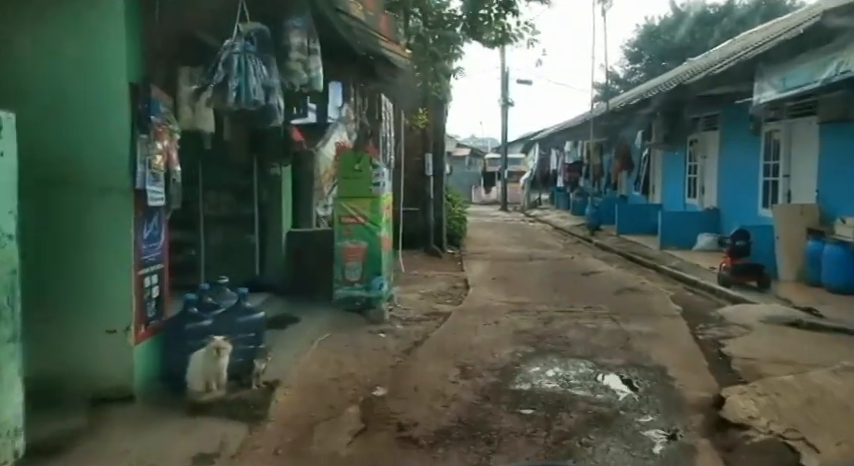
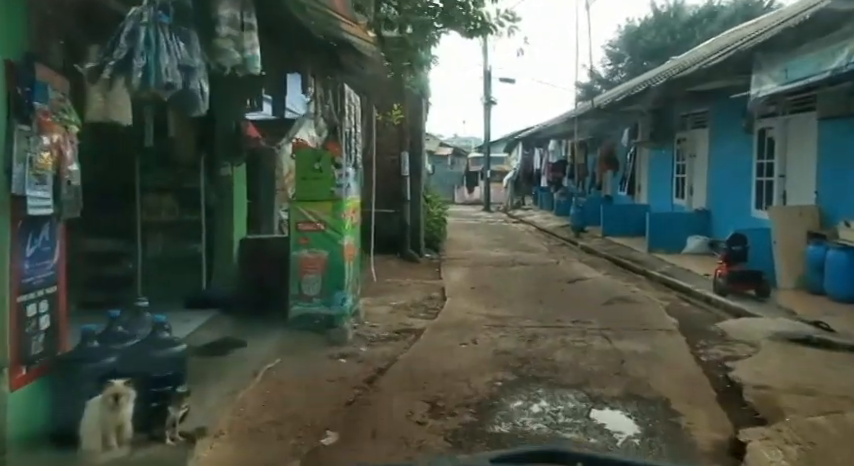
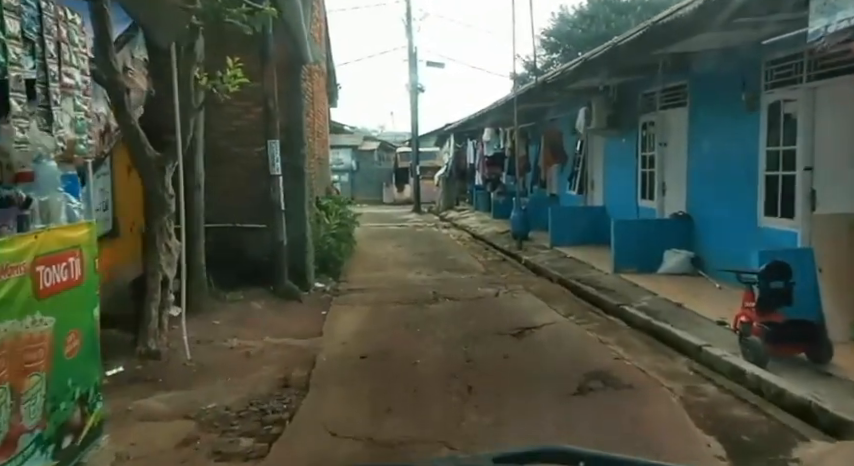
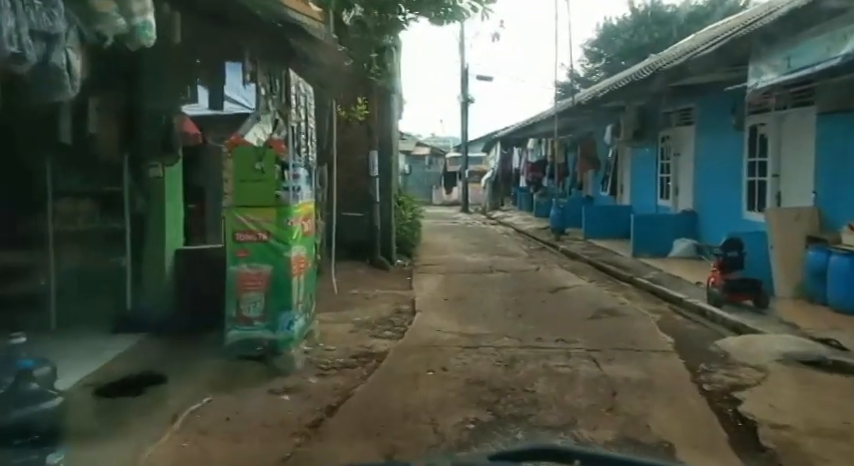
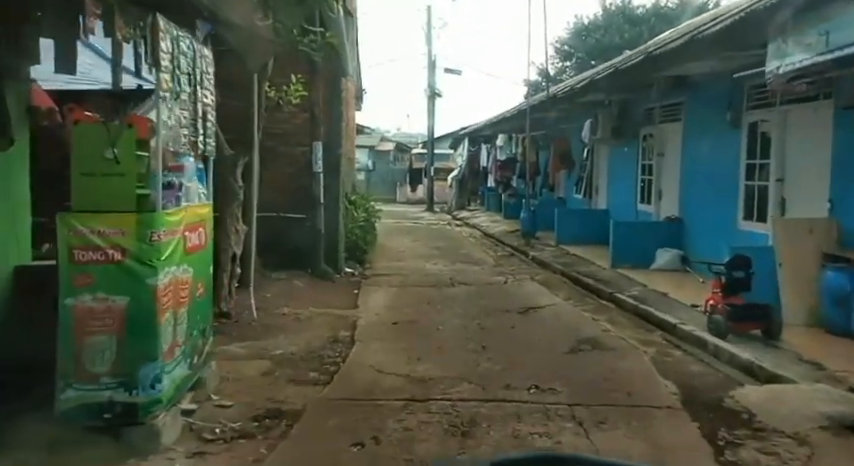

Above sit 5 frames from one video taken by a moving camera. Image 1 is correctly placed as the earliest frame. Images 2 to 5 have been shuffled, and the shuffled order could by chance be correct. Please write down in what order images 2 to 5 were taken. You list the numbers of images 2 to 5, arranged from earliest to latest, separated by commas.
2, 4, 5, 3
